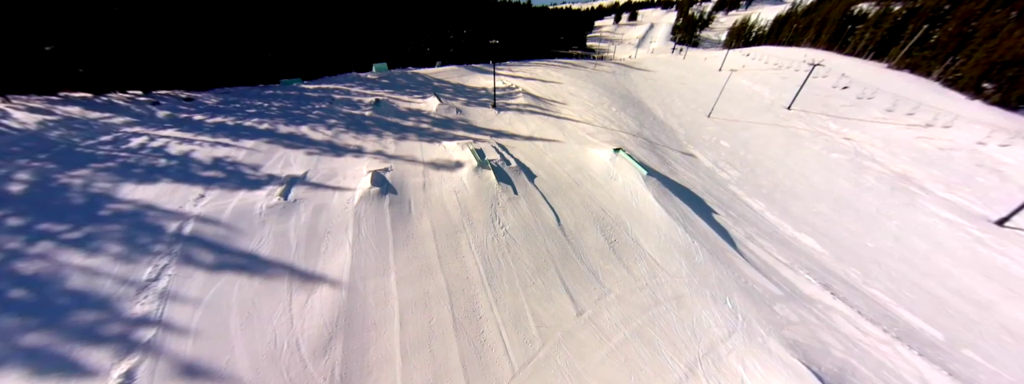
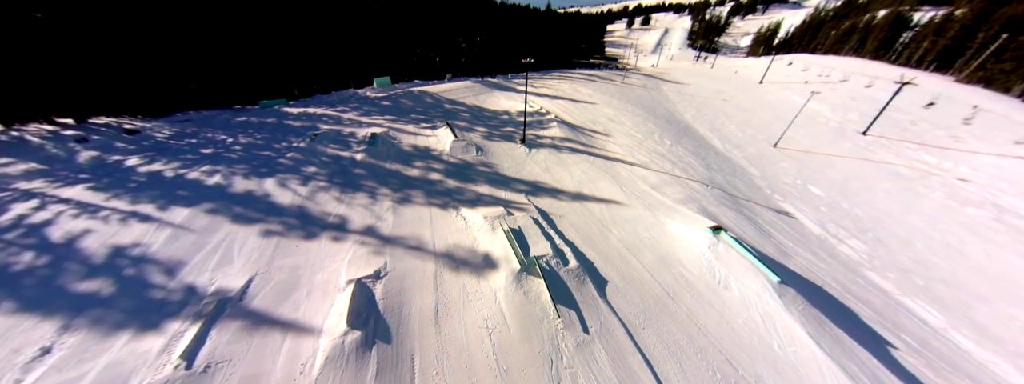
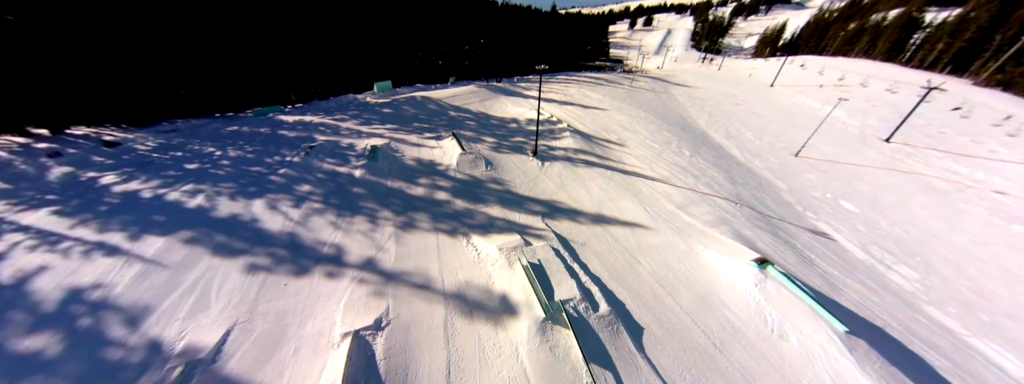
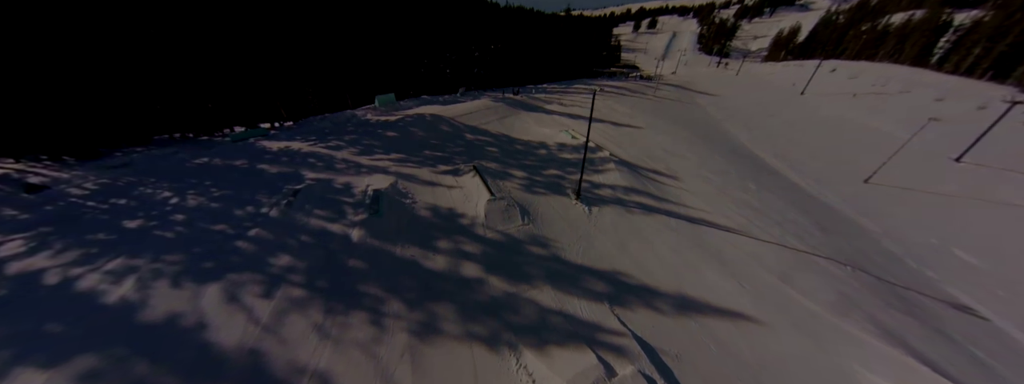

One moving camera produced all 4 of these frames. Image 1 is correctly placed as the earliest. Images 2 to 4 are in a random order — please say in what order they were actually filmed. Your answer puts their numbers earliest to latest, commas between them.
2, 3, 4
